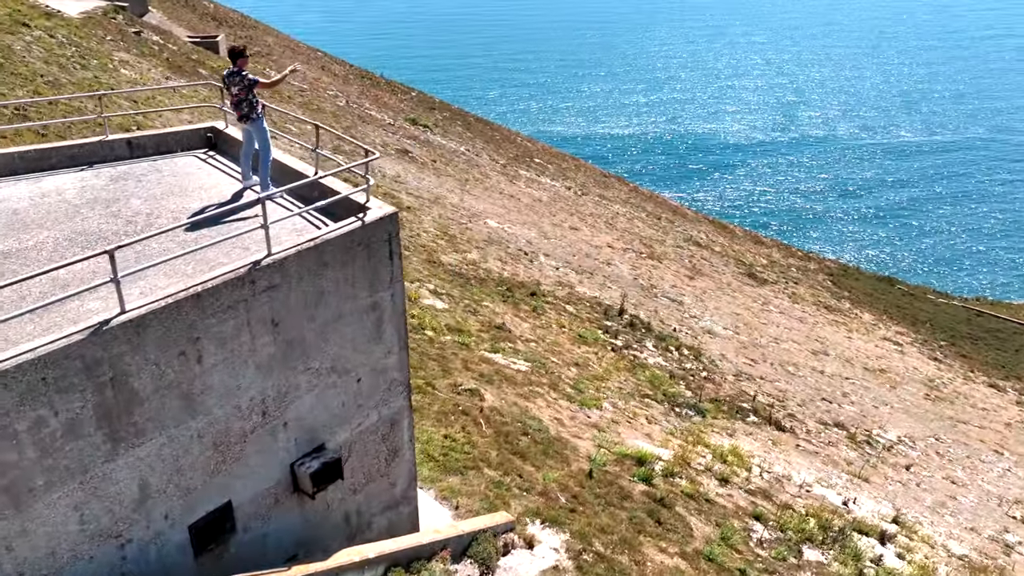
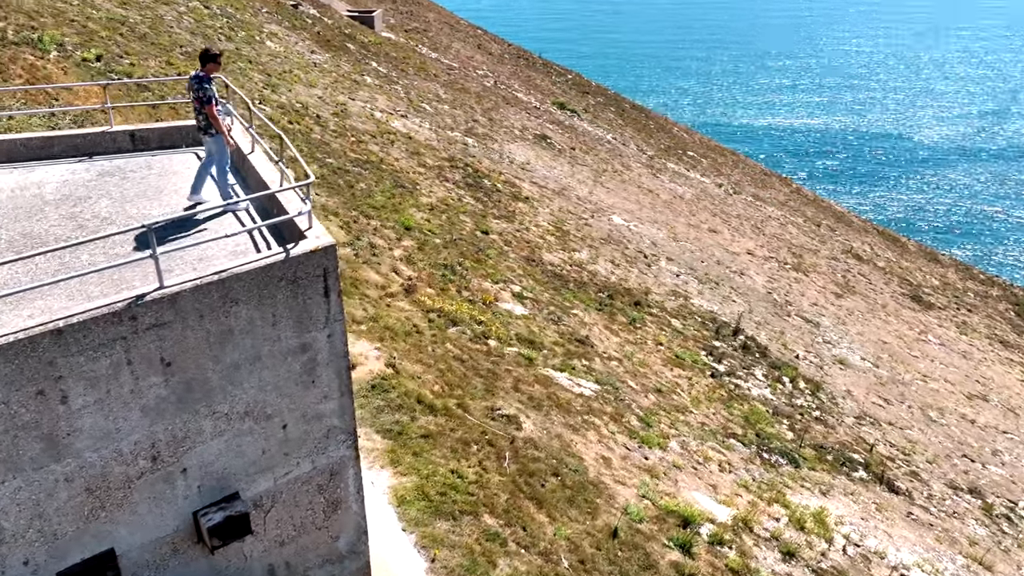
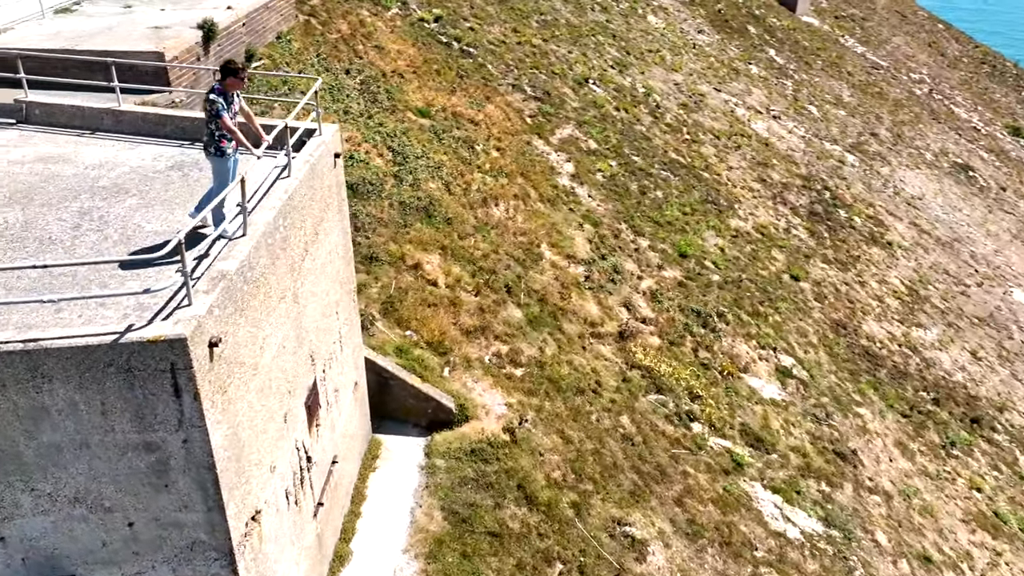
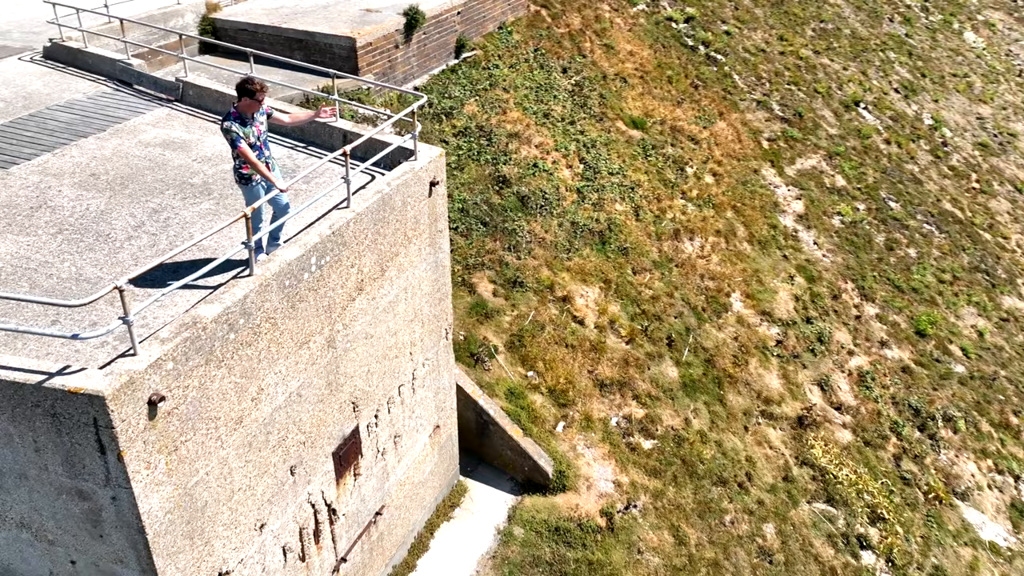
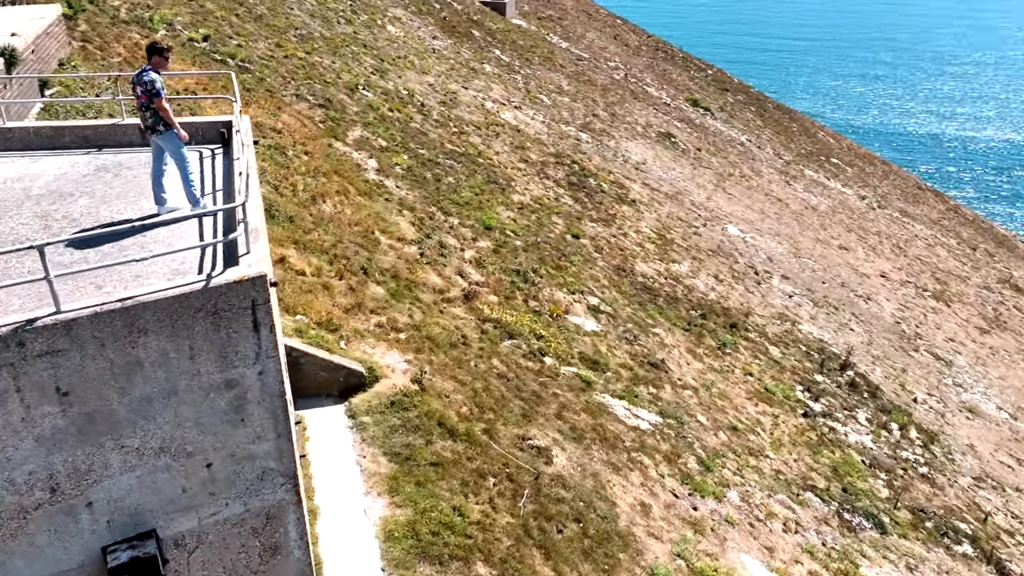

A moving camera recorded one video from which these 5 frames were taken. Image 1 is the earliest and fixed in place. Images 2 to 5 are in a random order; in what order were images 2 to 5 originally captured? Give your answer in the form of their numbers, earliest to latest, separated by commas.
2, 5, 3, 4
